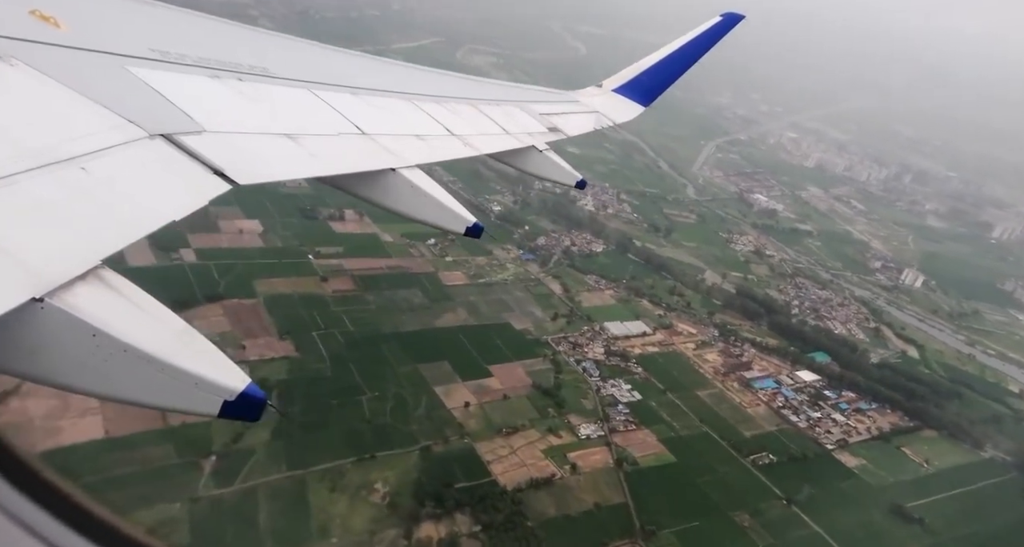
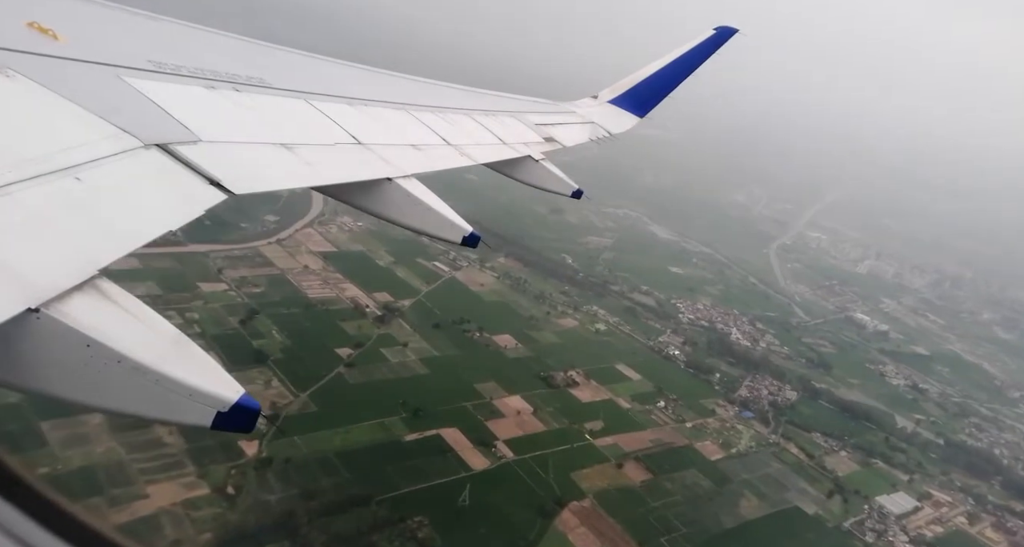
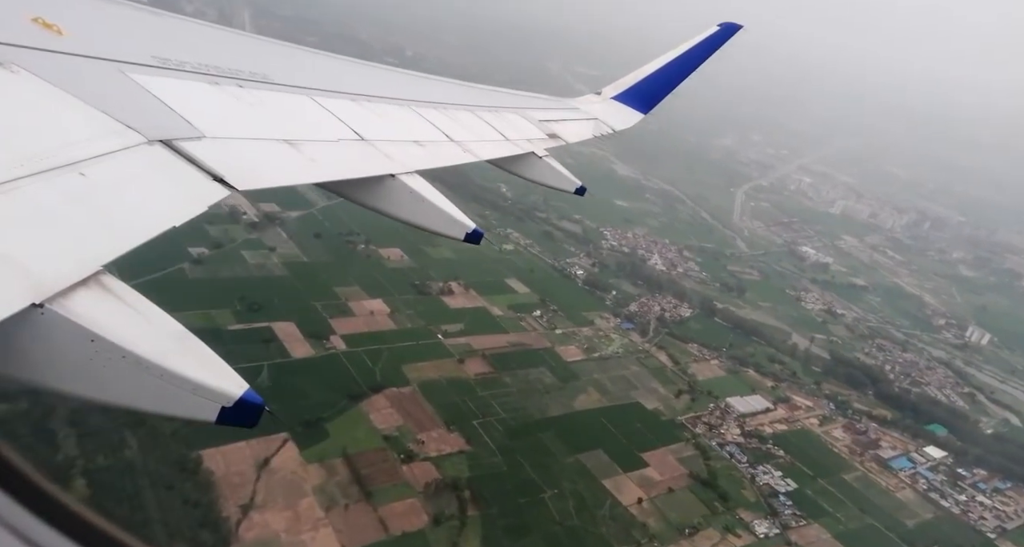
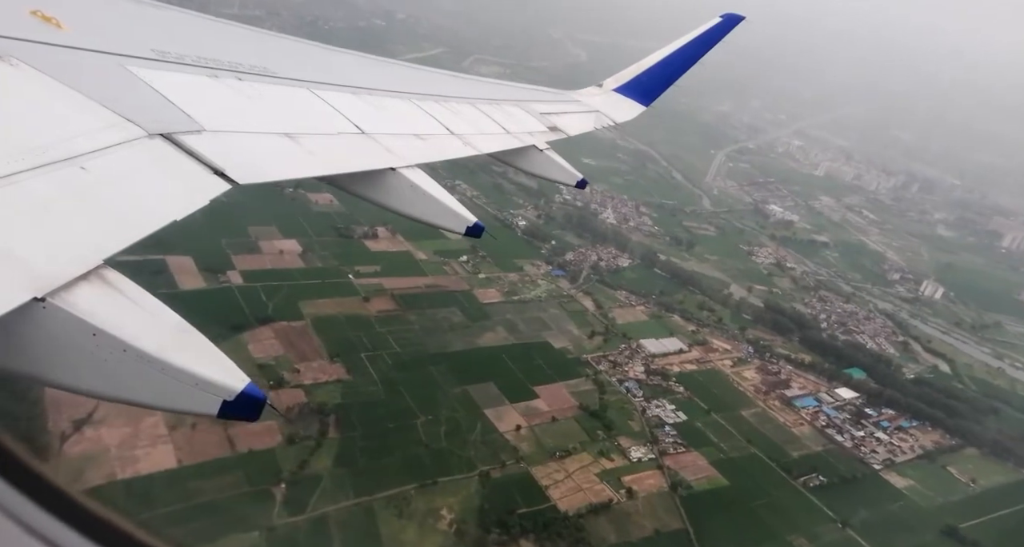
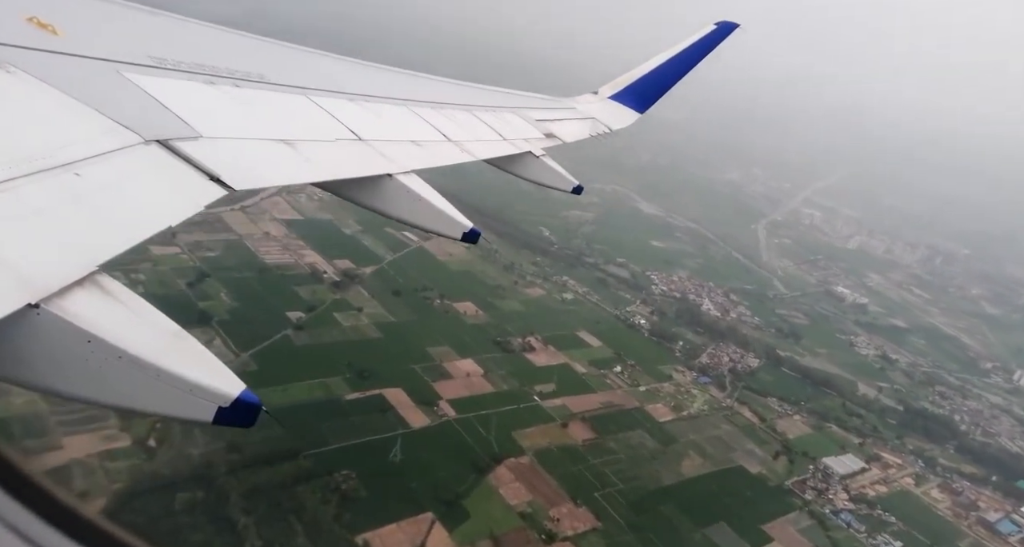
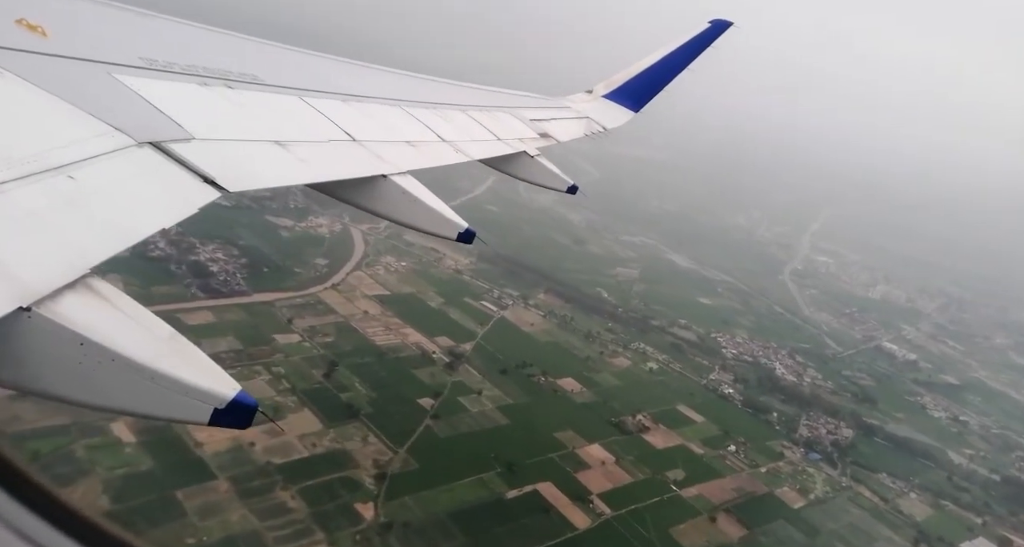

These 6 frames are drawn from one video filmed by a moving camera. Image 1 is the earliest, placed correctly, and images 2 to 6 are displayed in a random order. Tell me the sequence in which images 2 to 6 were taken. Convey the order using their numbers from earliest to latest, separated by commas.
4, 3, 5, 2, 6
